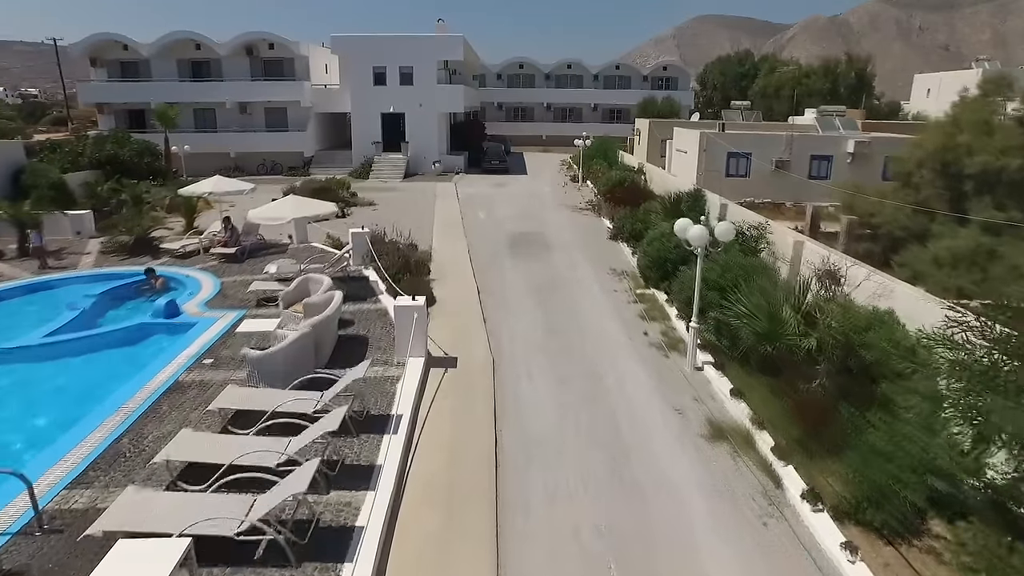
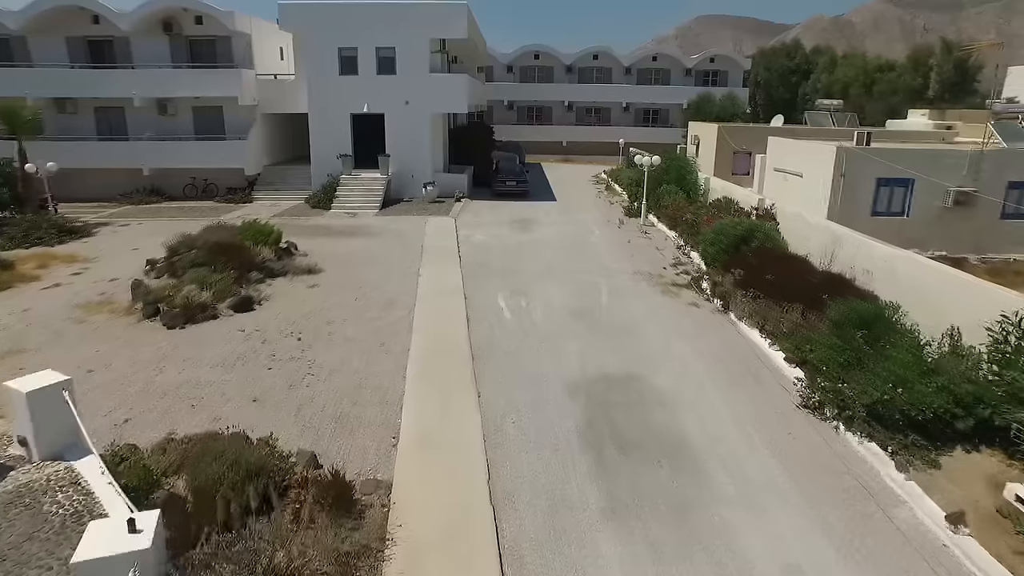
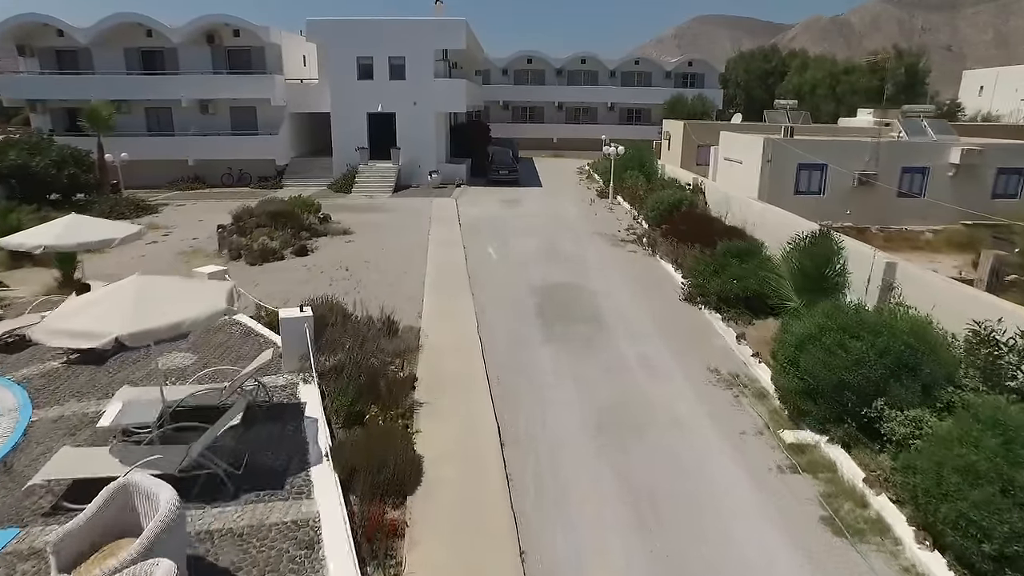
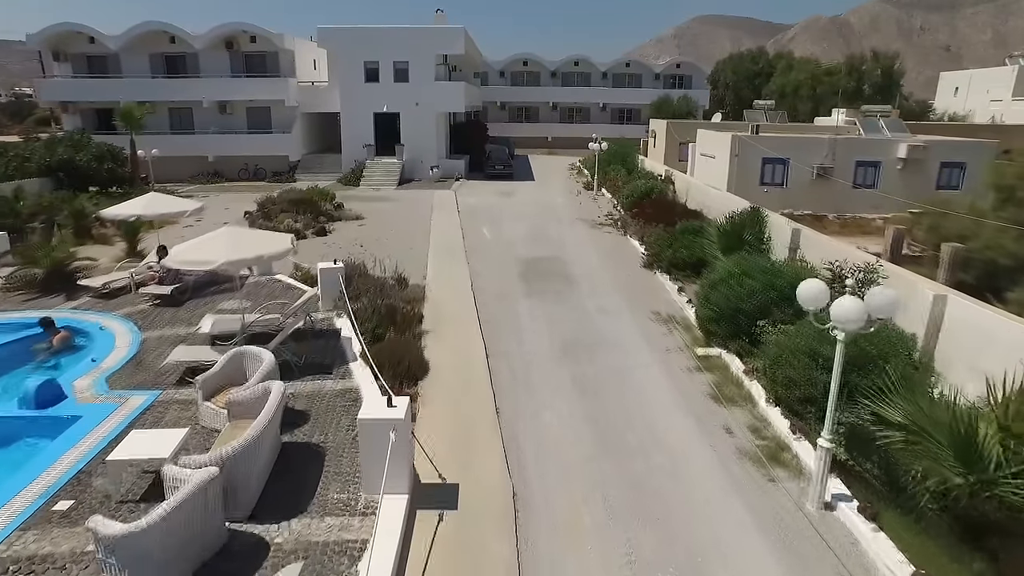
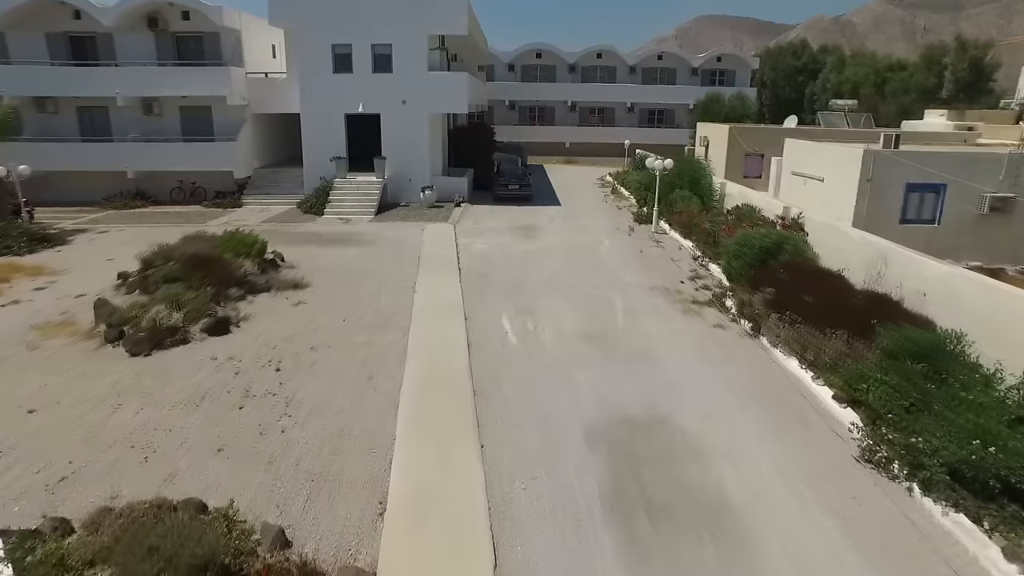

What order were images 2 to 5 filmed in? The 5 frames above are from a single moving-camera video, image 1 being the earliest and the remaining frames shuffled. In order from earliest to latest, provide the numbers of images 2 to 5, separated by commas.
4, 3, 2, 5
